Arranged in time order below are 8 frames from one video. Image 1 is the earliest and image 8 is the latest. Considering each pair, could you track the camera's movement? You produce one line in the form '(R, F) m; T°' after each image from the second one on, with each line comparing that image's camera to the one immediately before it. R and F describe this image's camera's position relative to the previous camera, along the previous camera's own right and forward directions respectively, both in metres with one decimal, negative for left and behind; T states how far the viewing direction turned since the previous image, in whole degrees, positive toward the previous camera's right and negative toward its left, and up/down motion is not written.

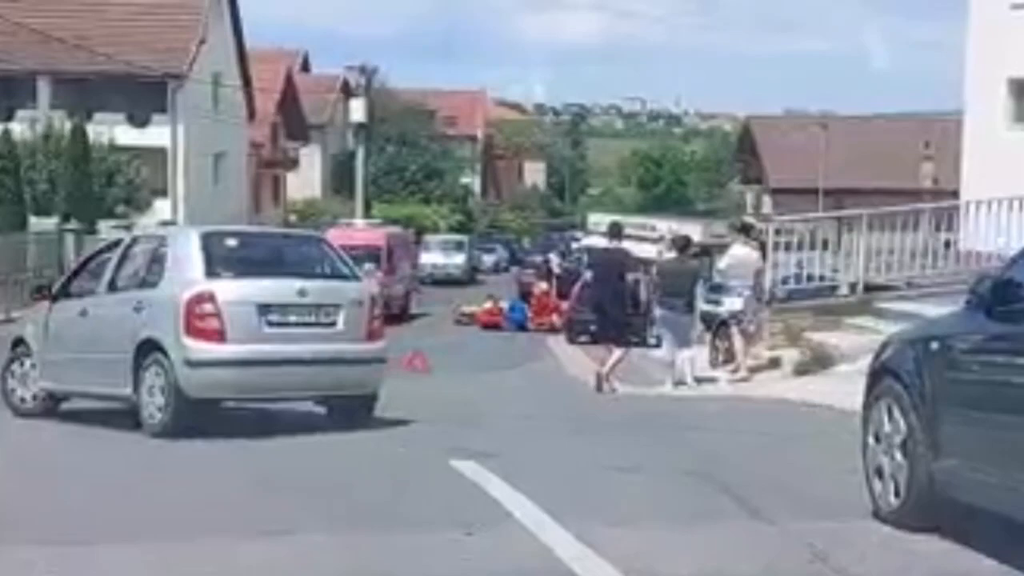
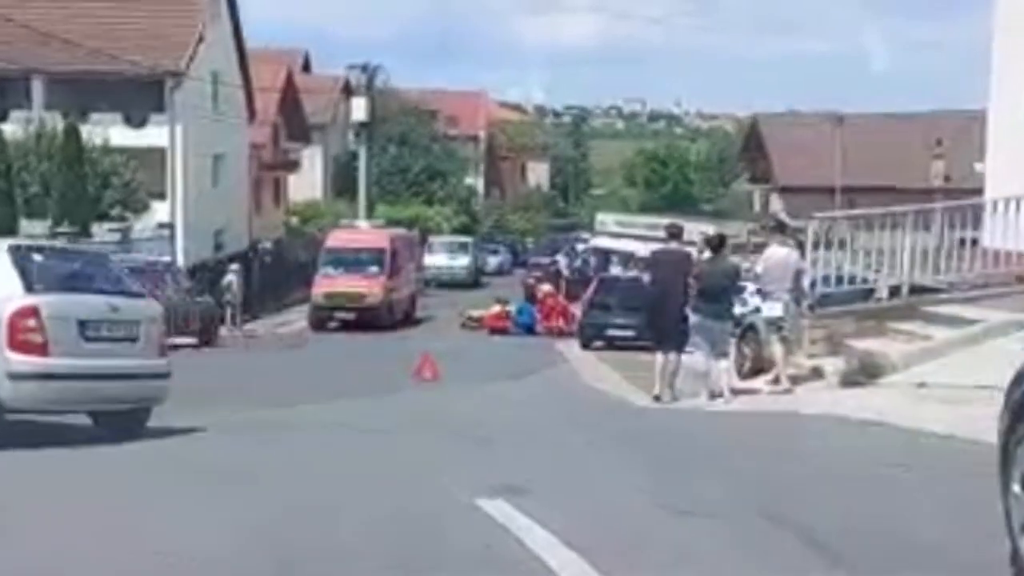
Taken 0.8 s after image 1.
(-0.3, +1.7) m; 0°
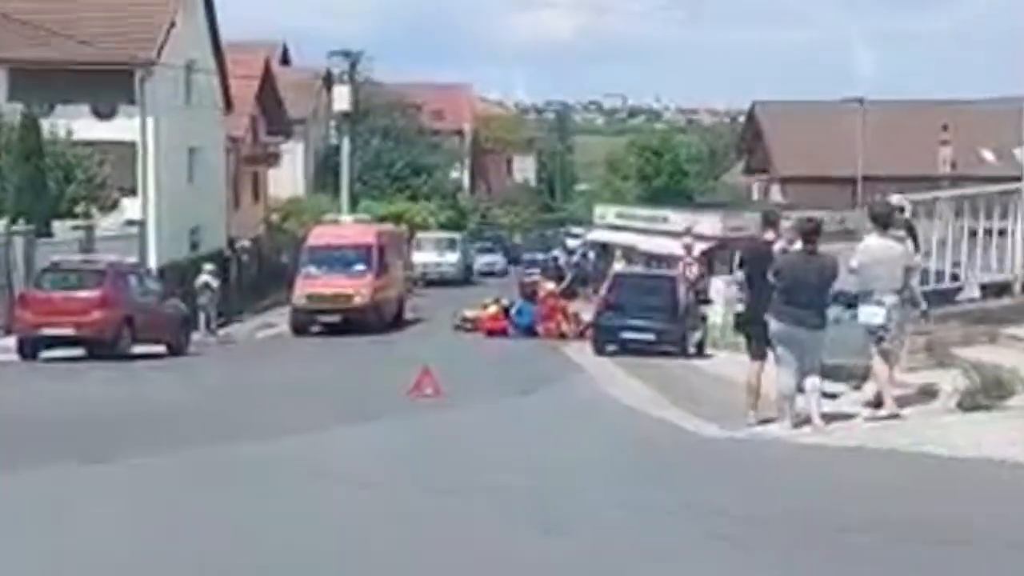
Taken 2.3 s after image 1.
(-0.6, +4.0) m; +1°
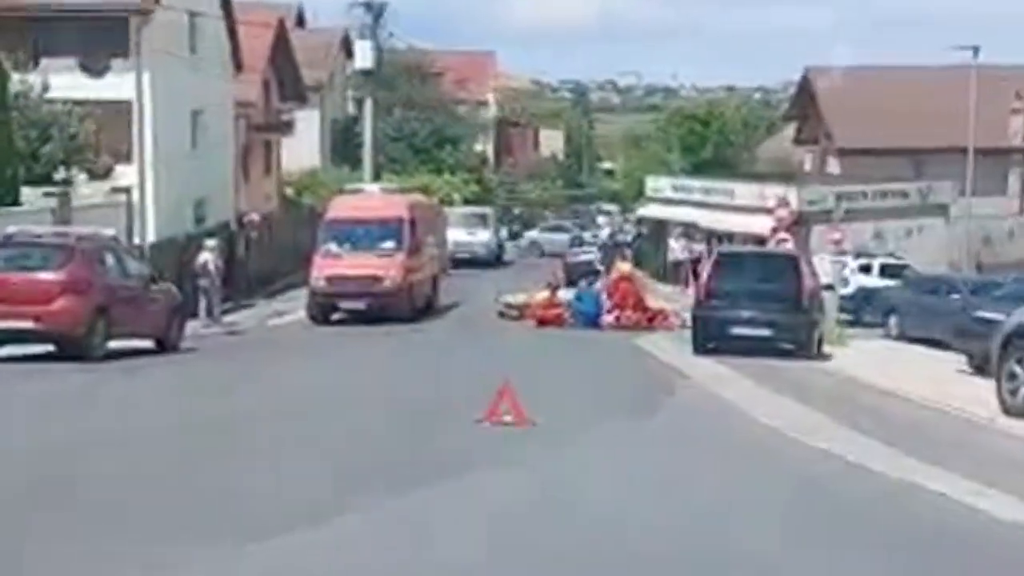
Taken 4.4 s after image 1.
(-1.3, +7.4) m; -1°
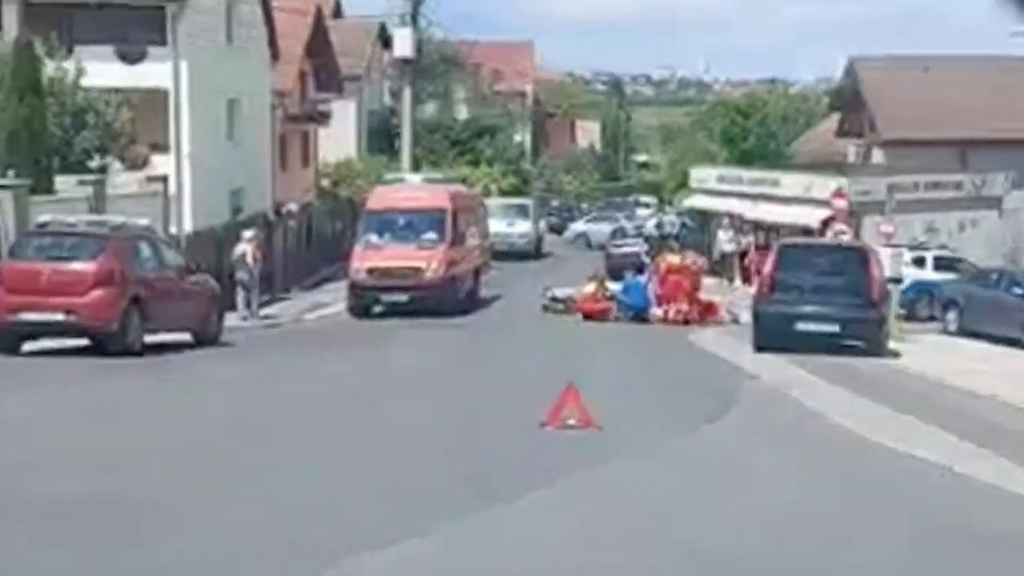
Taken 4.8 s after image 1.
(-0.4, +1.3) m; -1°
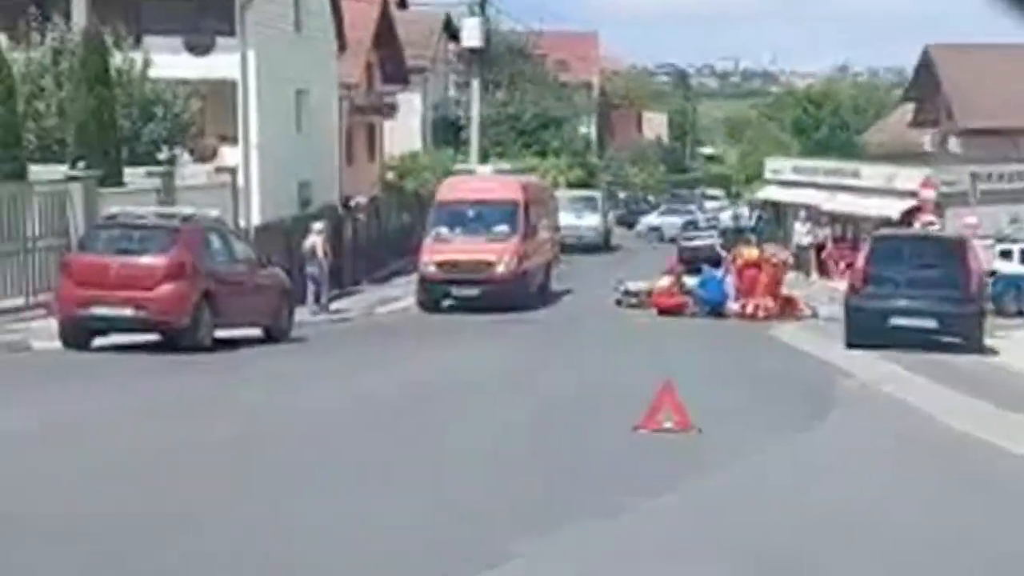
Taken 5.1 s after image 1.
(-0.3, +0.9) m; -3°
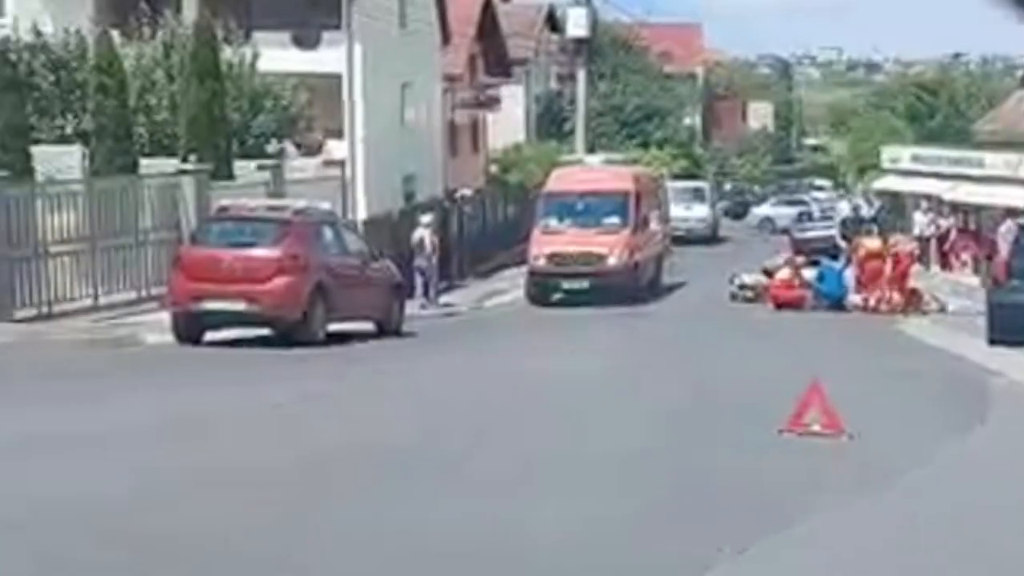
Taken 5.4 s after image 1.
(-0.4, +0.9) m; -4°
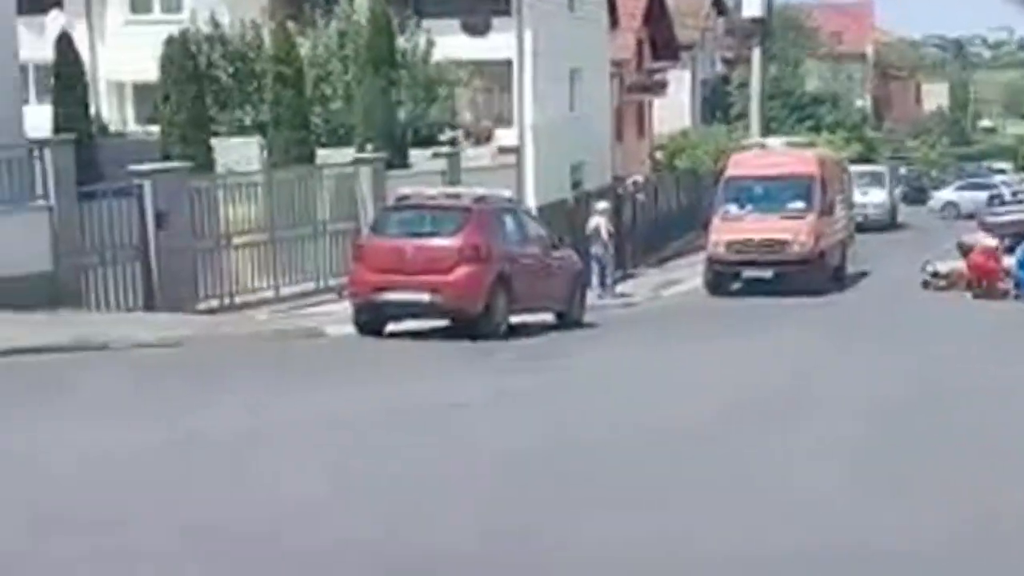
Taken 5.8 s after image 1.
(-0.6, +1.0) m; -7°
